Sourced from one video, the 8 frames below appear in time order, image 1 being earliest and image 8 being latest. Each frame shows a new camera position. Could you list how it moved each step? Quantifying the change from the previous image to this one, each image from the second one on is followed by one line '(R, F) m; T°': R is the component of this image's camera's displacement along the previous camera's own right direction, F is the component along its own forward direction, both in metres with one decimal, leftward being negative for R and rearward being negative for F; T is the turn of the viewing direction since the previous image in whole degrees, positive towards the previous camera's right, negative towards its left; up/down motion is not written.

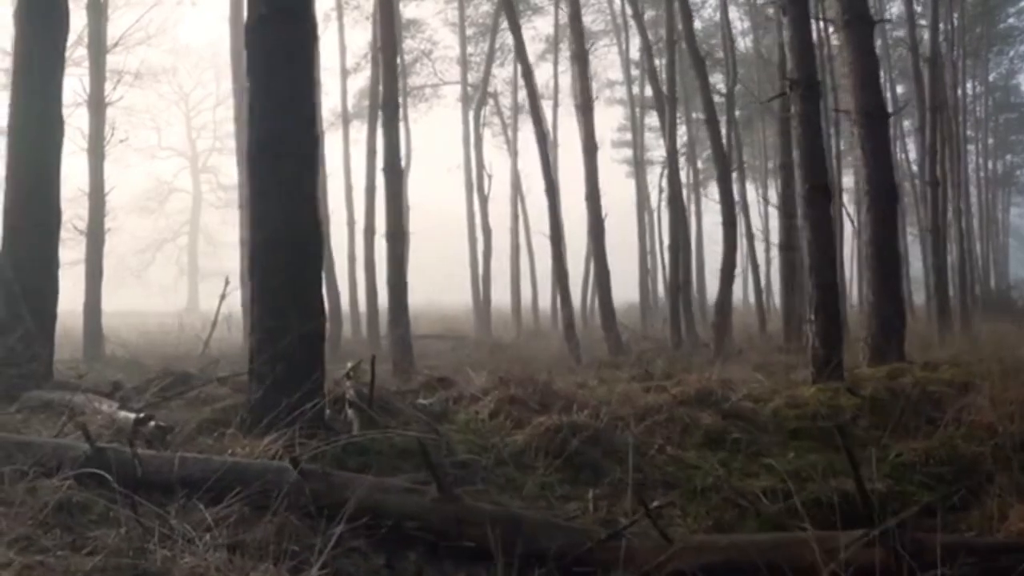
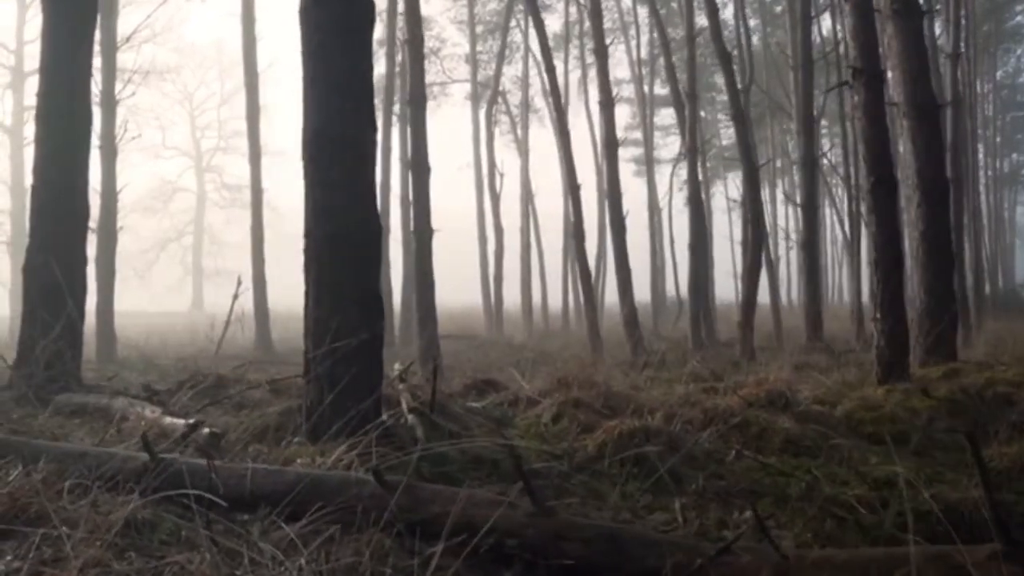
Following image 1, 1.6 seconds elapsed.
(-0.5, +0.4) m; 0°
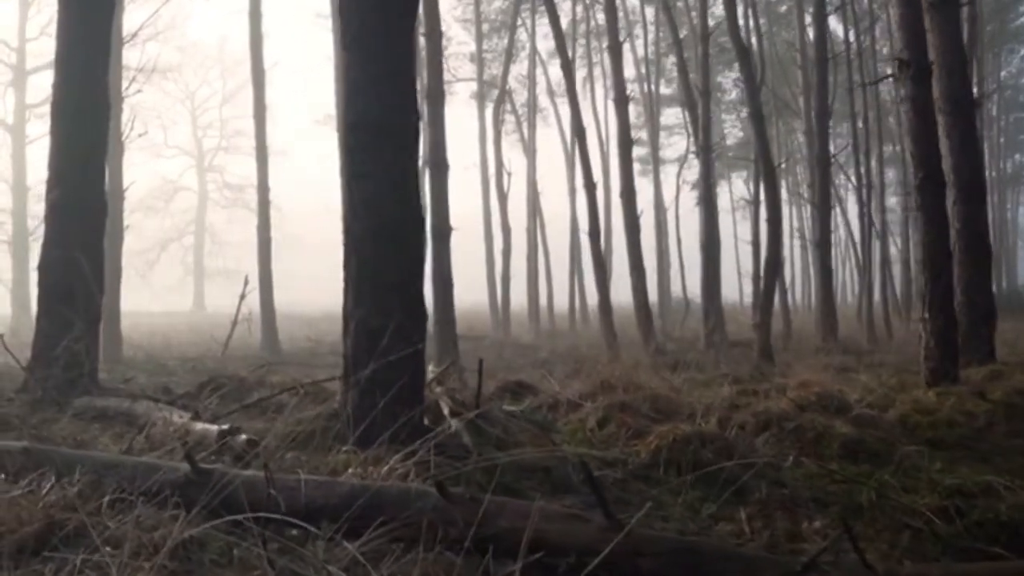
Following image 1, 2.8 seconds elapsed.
(-0.3, +0.4) m; 0°
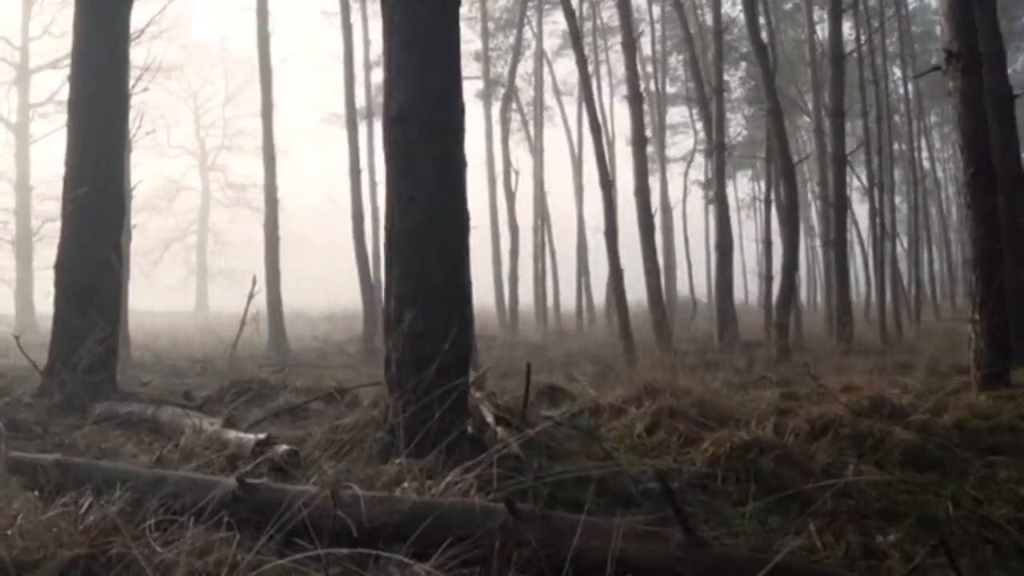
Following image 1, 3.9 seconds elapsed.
(-0.3, +0.3) m; 0°
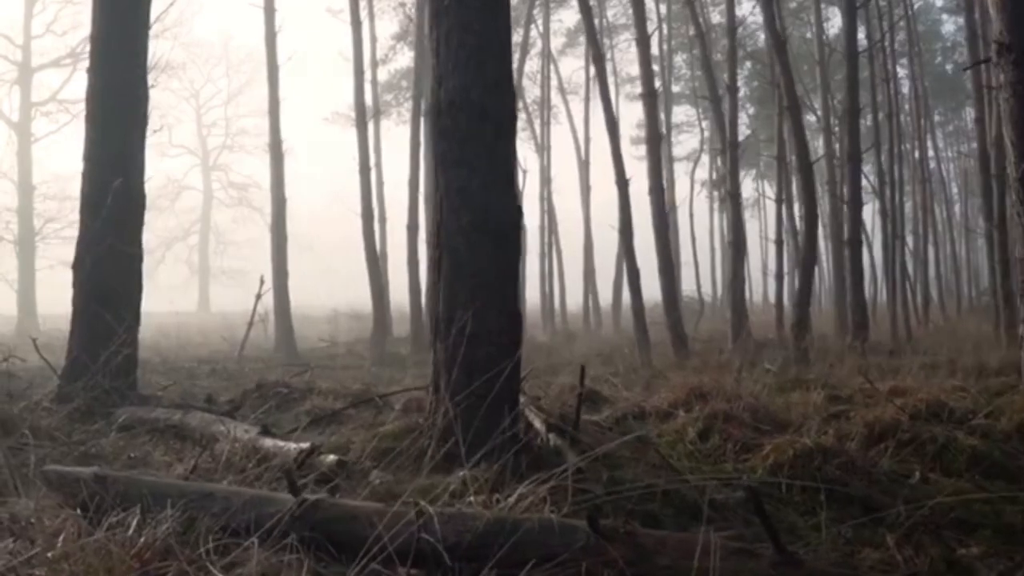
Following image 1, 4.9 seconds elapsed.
(-0.3, +0.3) m; 0°
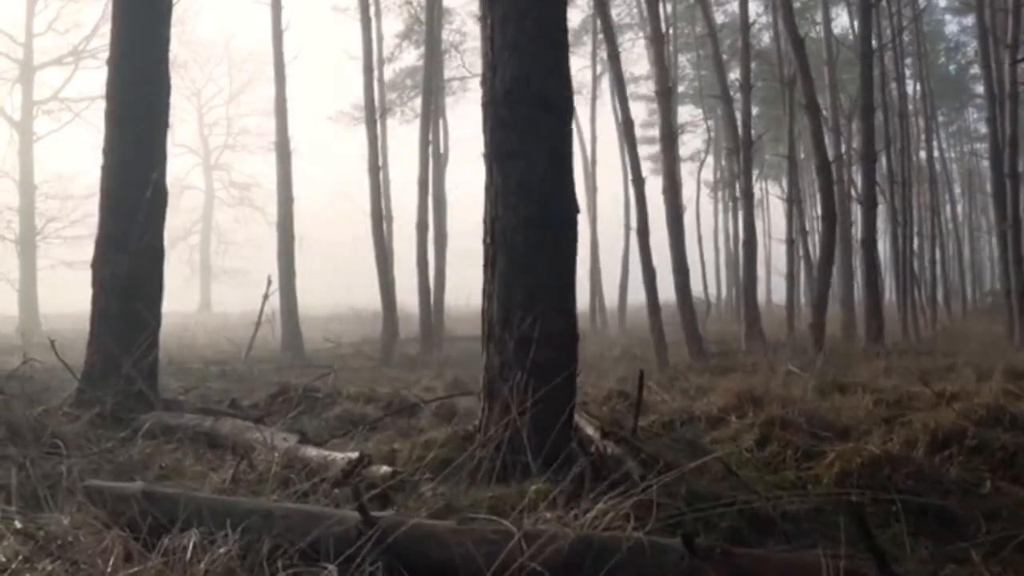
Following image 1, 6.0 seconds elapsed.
(-0.3, +0.3) m; 0°
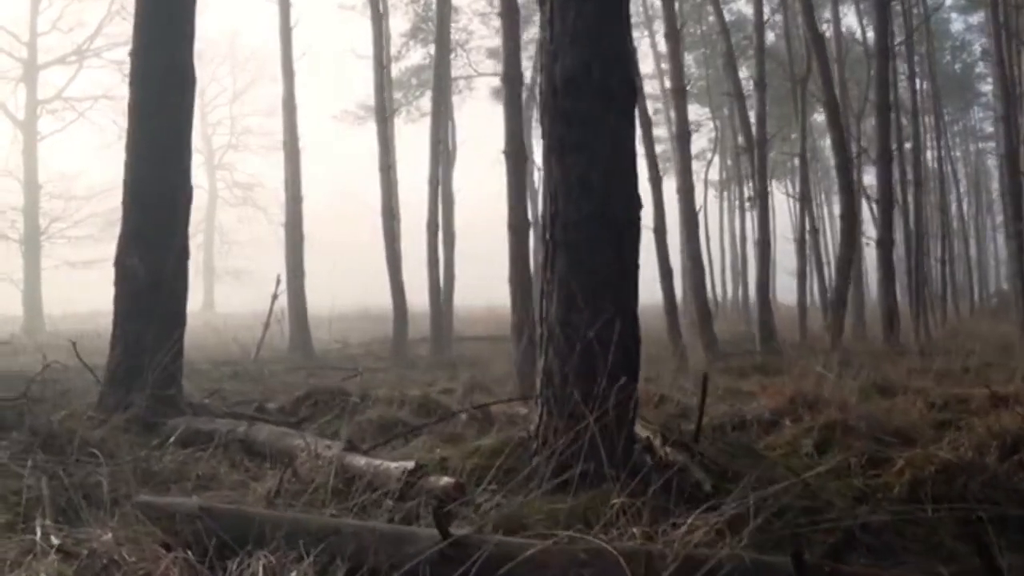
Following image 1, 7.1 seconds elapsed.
(-0.3, +0.3) m; 0°
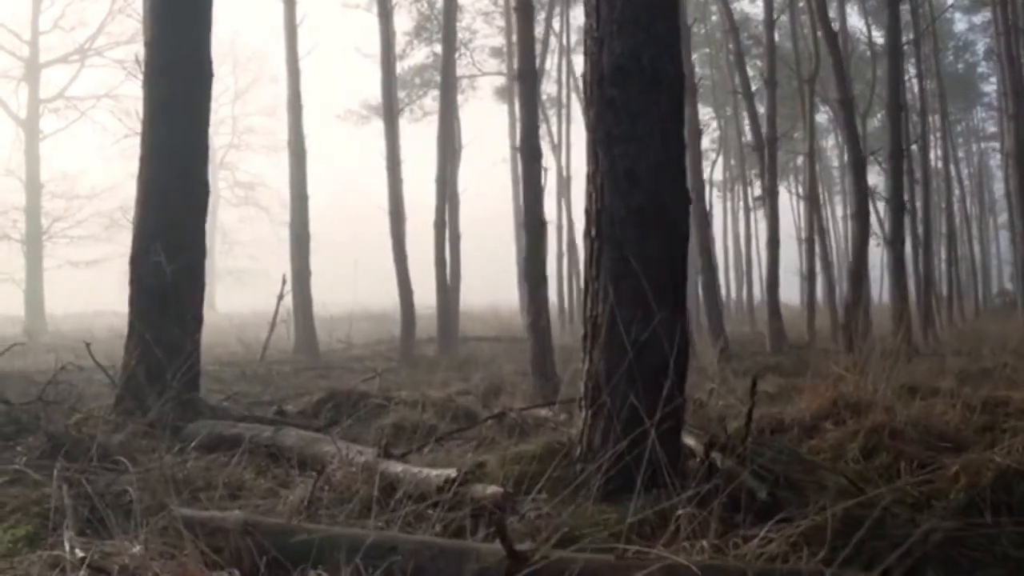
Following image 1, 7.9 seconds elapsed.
(-0.2, +0.2) m; 0°
